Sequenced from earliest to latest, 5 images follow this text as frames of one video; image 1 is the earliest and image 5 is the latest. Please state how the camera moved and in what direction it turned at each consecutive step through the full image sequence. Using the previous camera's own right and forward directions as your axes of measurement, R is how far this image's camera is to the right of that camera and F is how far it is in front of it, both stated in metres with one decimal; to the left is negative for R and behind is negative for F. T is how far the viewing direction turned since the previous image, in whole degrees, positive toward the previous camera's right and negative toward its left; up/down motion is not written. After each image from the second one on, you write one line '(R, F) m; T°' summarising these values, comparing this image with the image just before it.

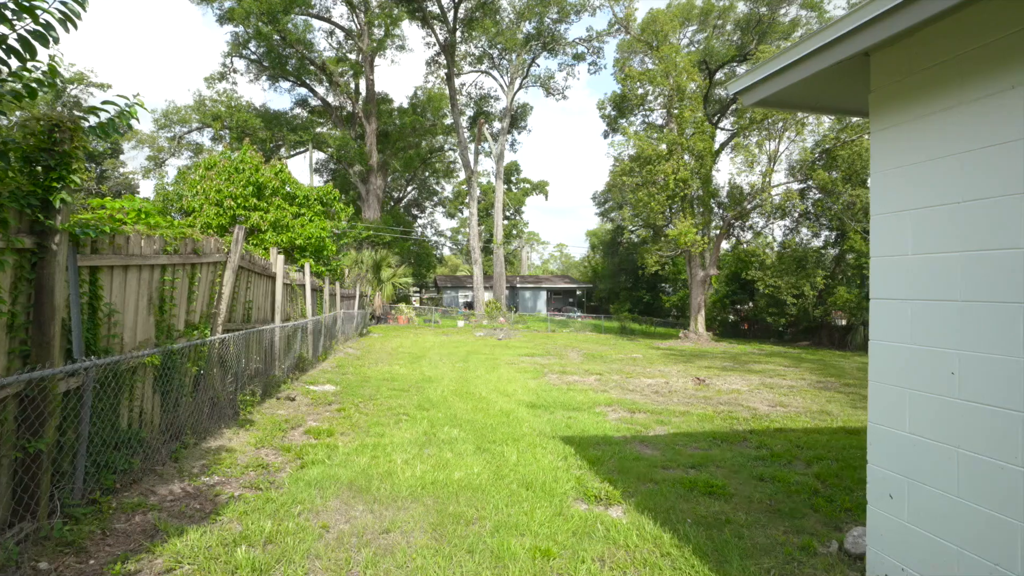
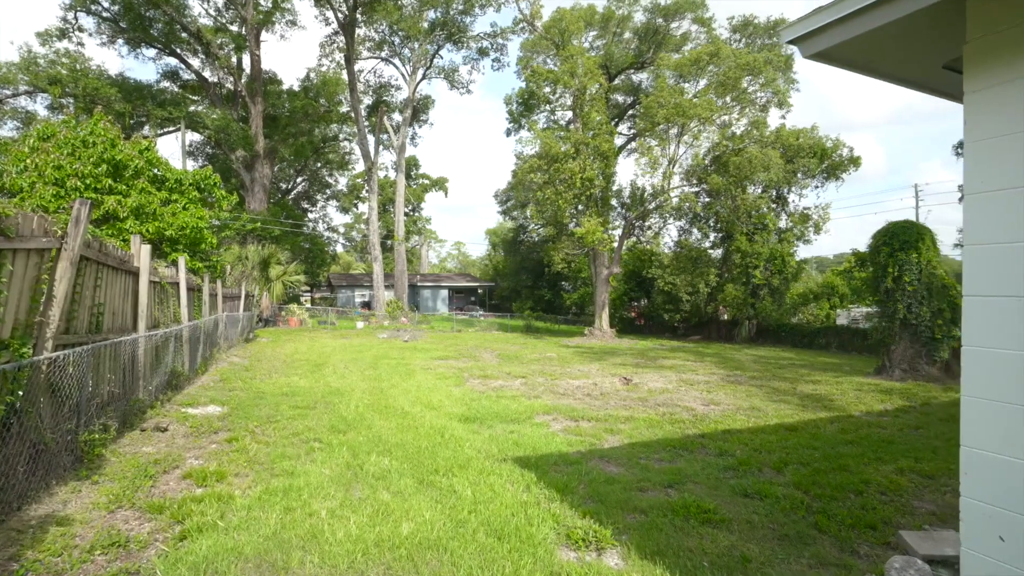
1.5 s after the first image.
(-0.4, +0.8) m; +11°
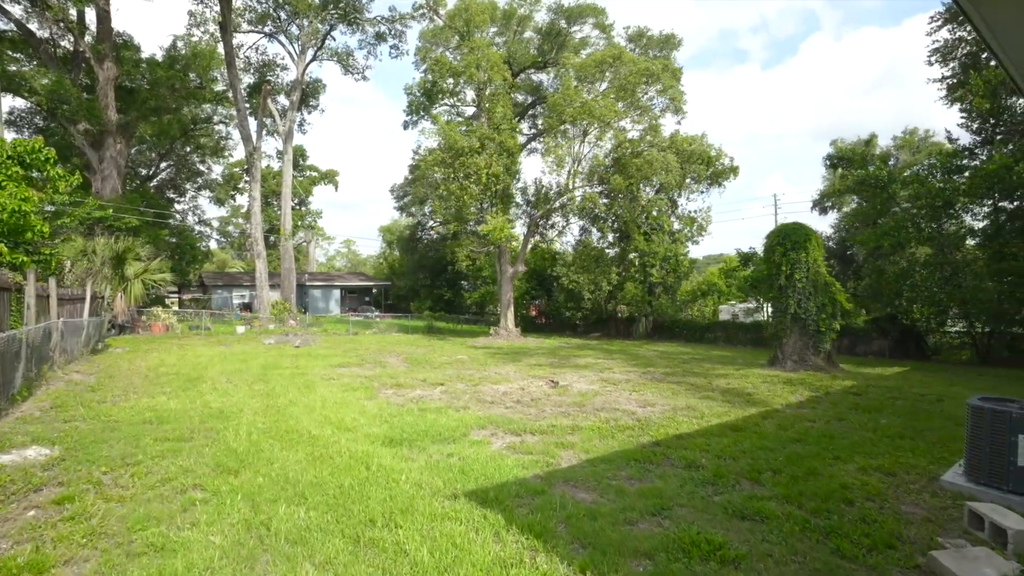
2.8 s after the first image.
(-0.4, +0.8) m; +12°
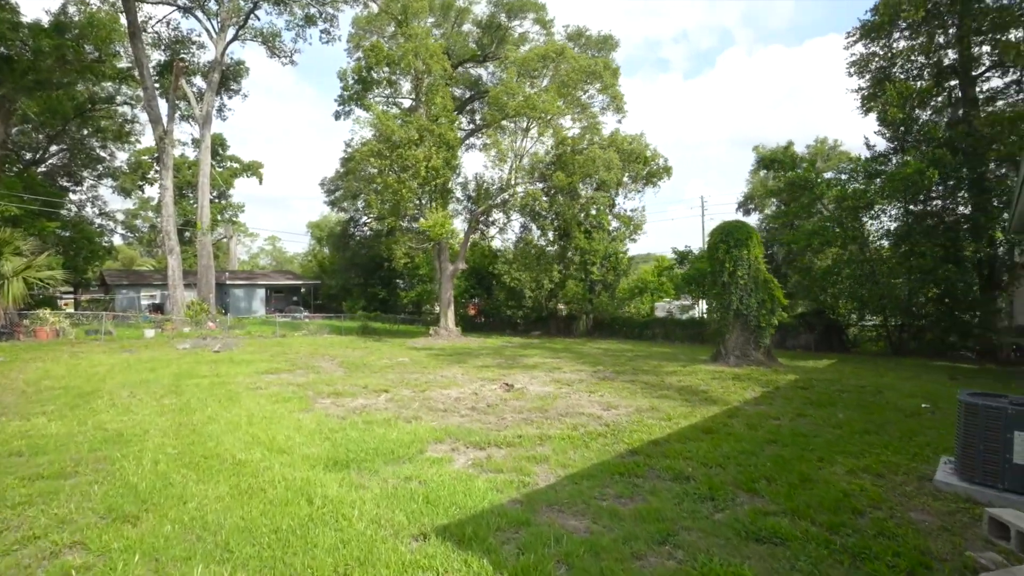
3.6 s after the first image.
(-0.3, +0.6) m; +7°
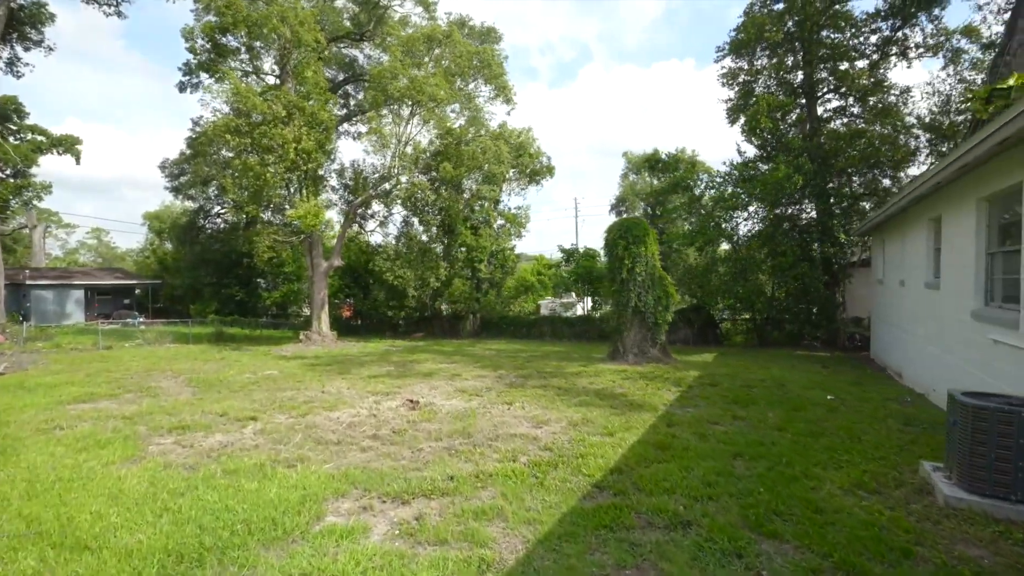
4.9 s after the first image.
(-0.4, +1.2) m; +14°
